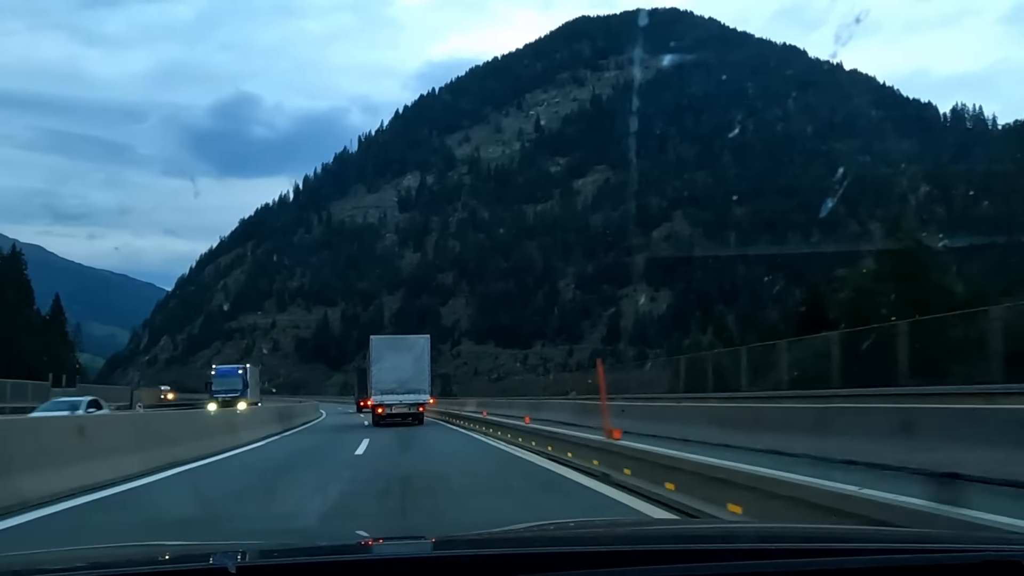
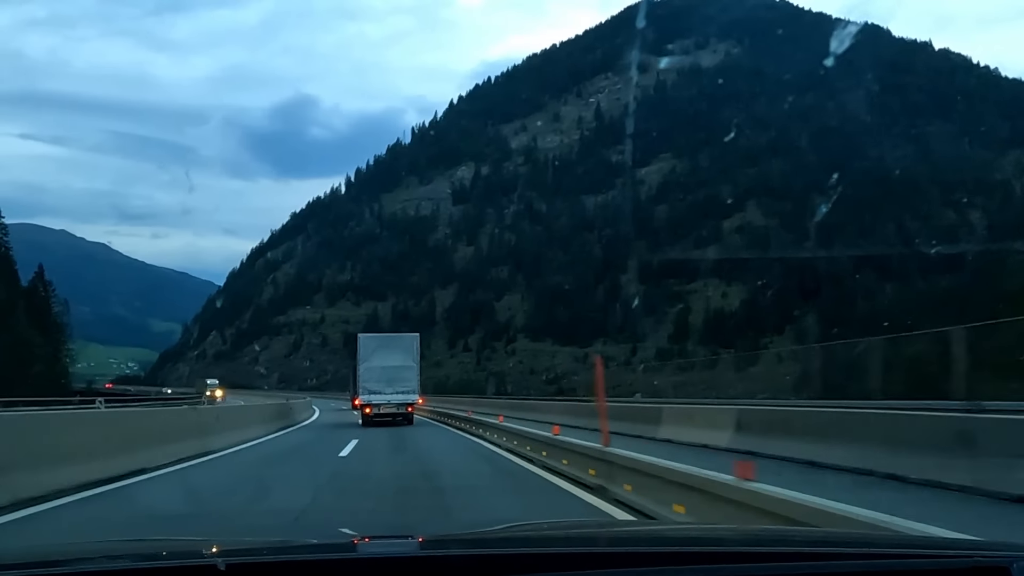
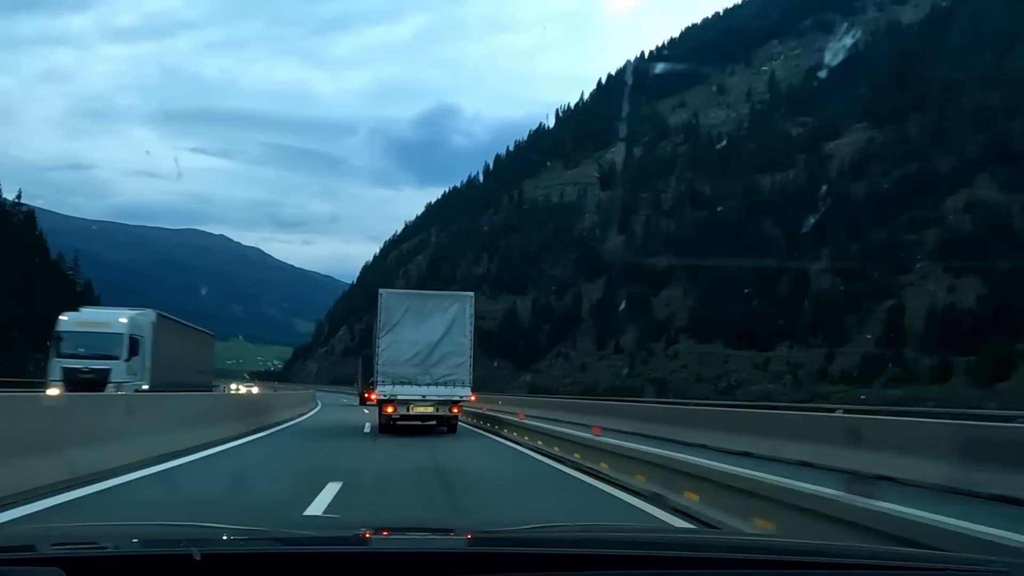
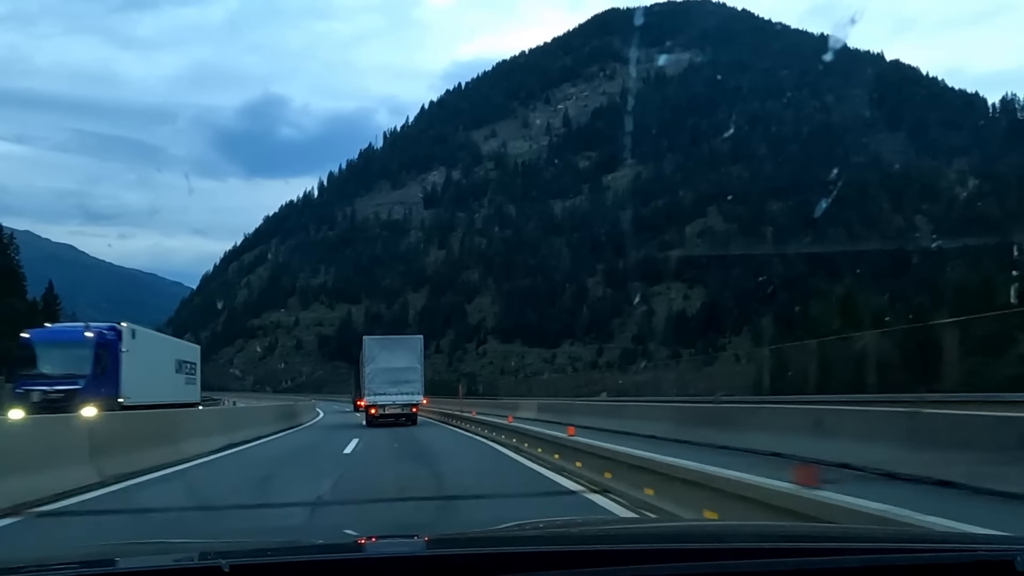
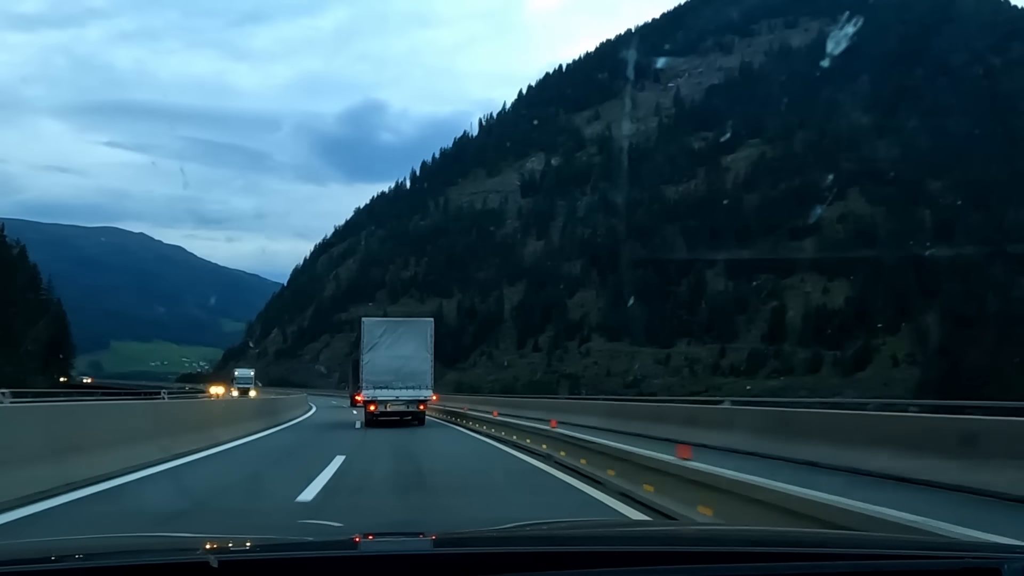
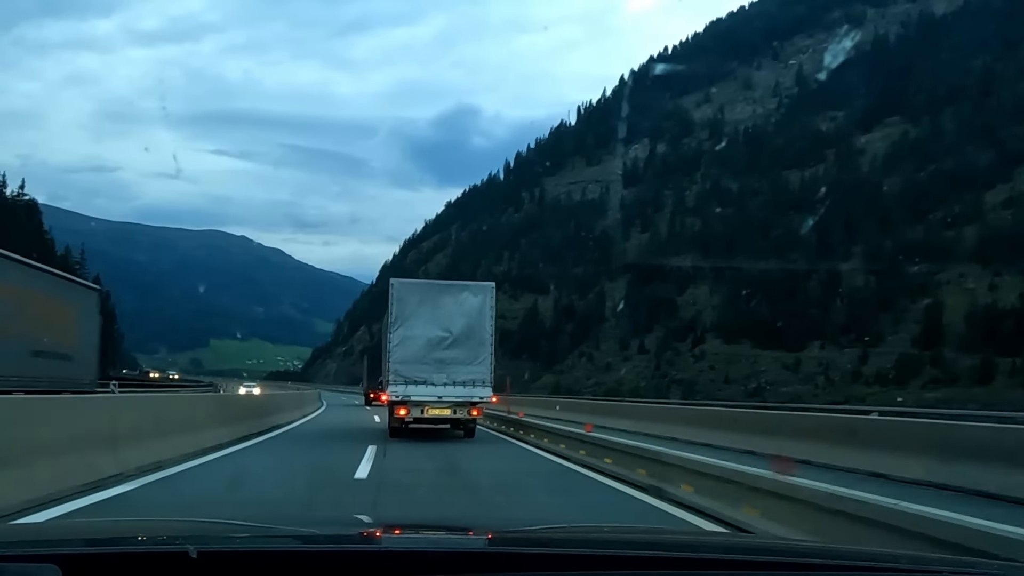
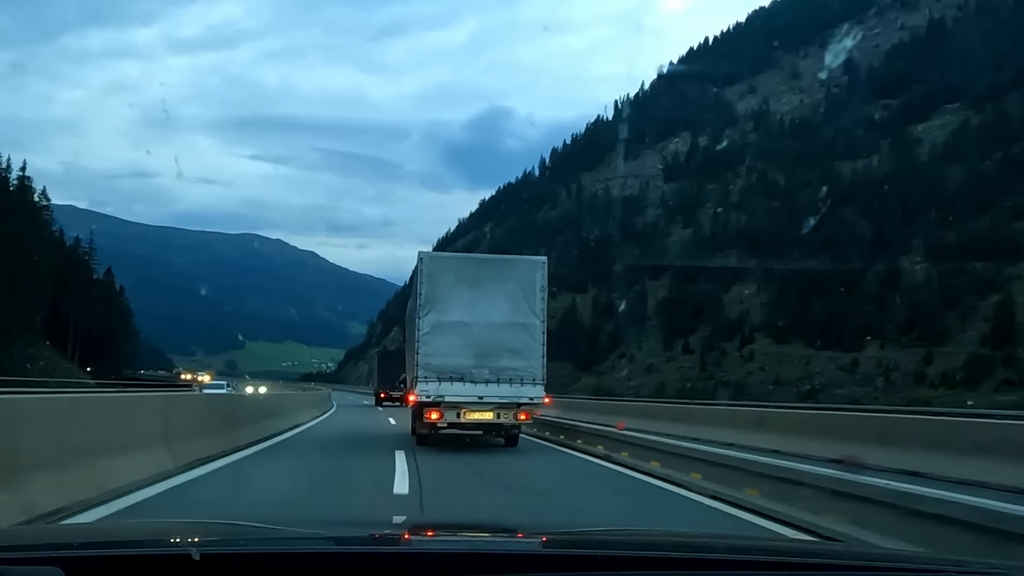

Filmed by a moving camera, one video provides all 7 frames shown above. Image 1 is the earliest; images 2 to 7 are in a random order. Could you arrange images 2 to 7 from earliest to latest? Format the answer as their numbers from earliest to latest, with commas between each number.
4, 2, 5, 3, 6, 7
